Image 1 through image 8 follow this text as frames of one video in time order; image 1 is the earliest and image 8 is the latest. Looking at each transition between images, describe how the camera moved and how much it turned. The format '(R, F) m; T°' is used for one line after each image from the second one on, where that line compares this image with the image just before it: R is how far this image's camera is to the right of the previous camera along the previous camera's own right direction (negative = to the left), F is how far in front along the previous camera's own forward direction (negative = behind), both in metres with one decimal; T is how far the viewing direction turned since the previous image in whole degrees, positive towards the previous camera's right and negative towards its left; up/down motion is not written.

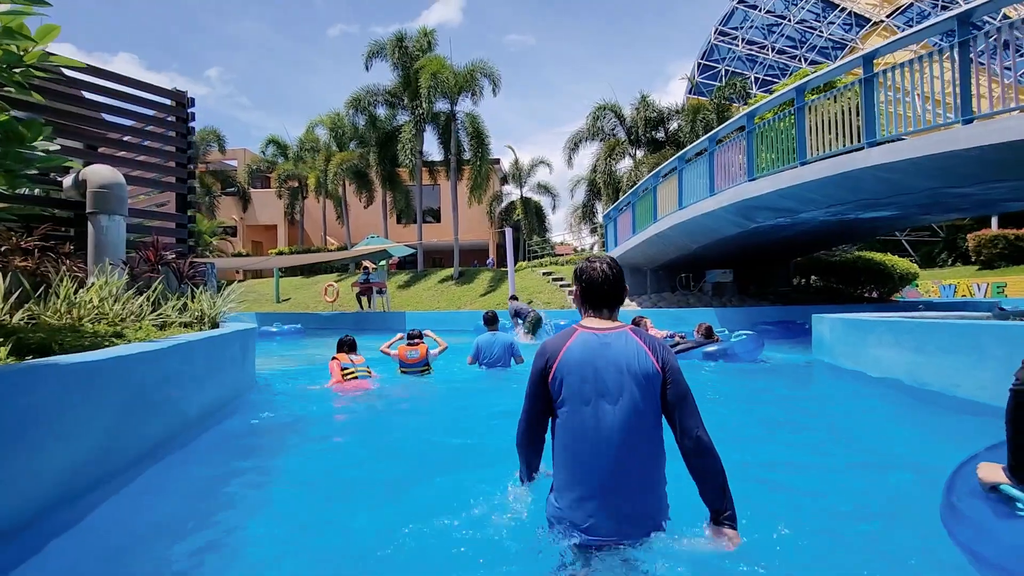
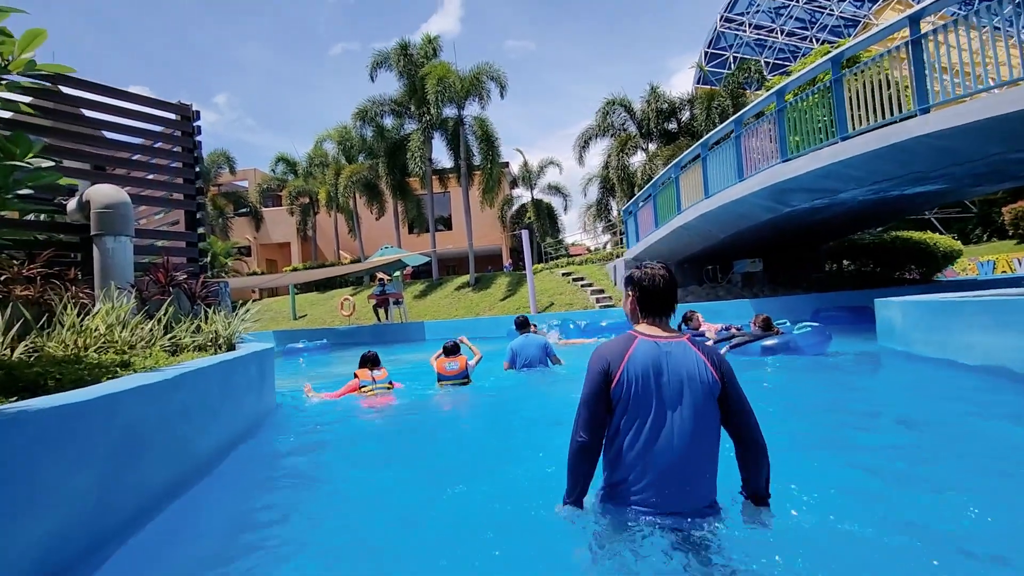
(-0.2, +0.5) m; -2°
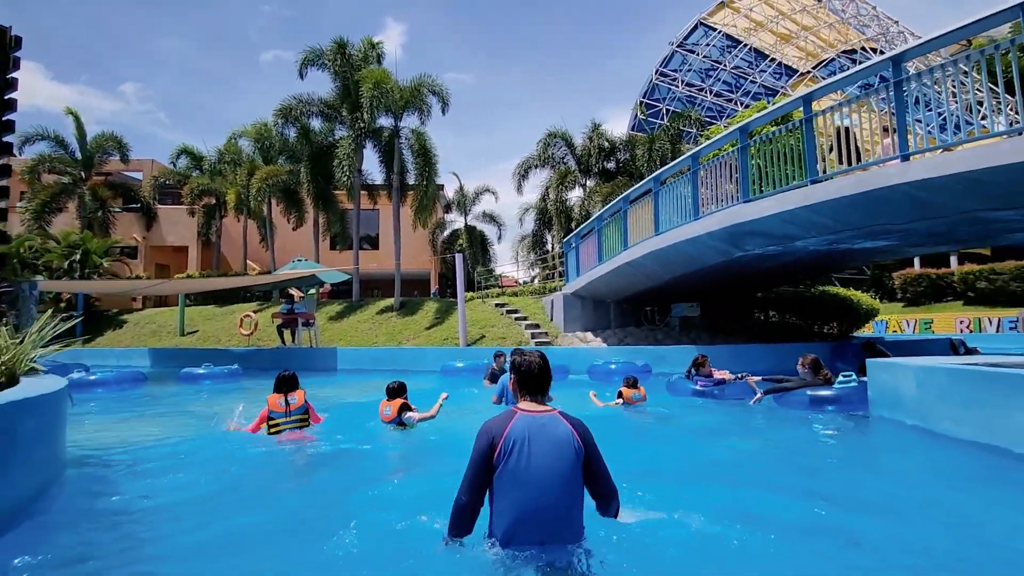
(-0.2, +1.3) m; +9°
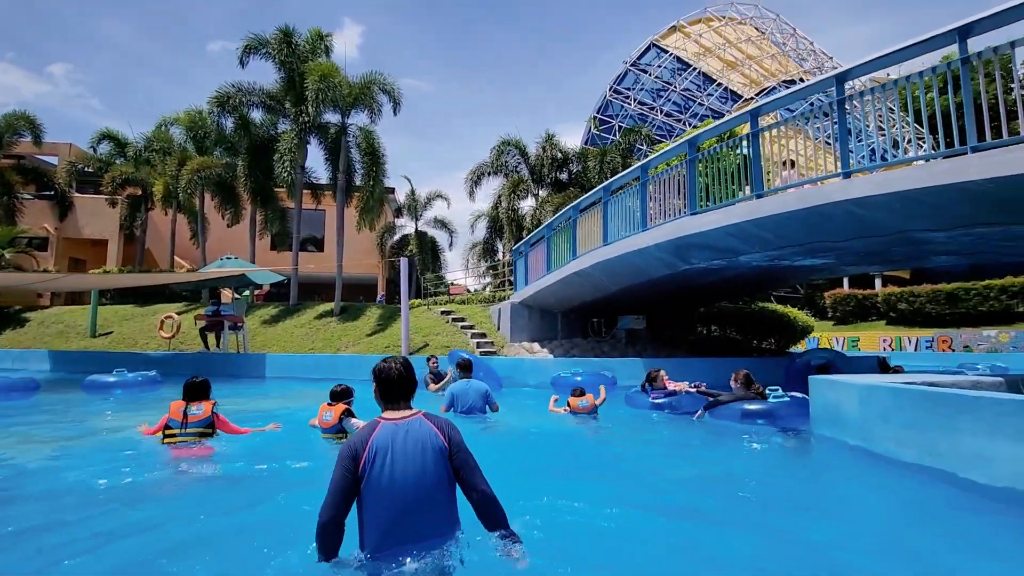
(+0.2, +0.4) m; +6°
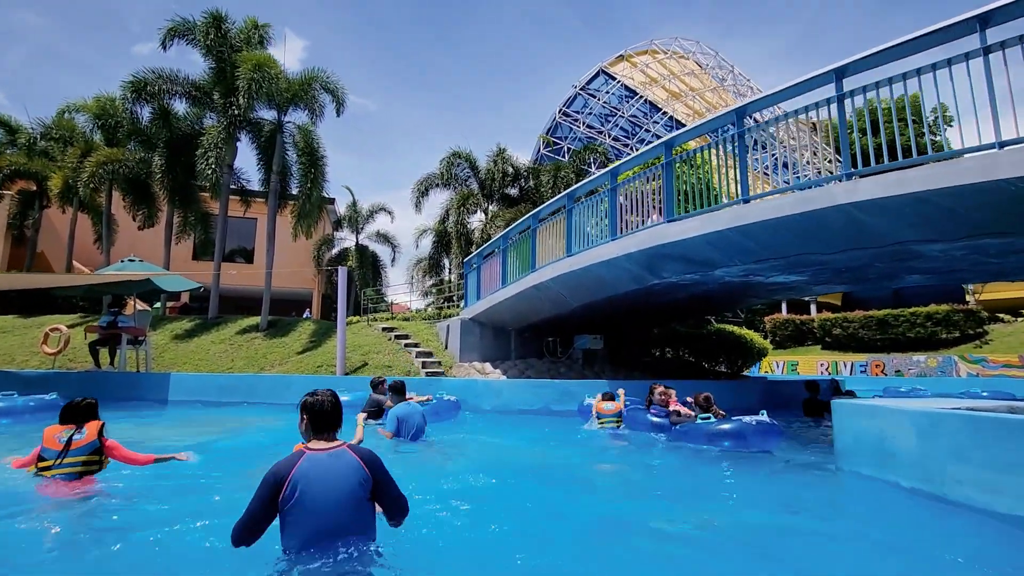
(-0.2, +1.1) m; +7°
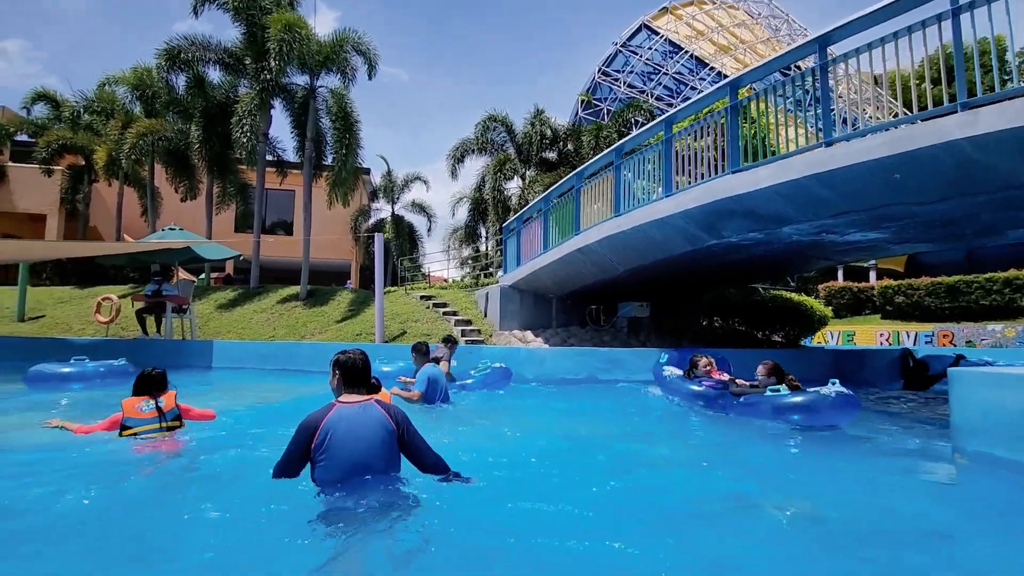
(-0.2, +0.5) m; -4°
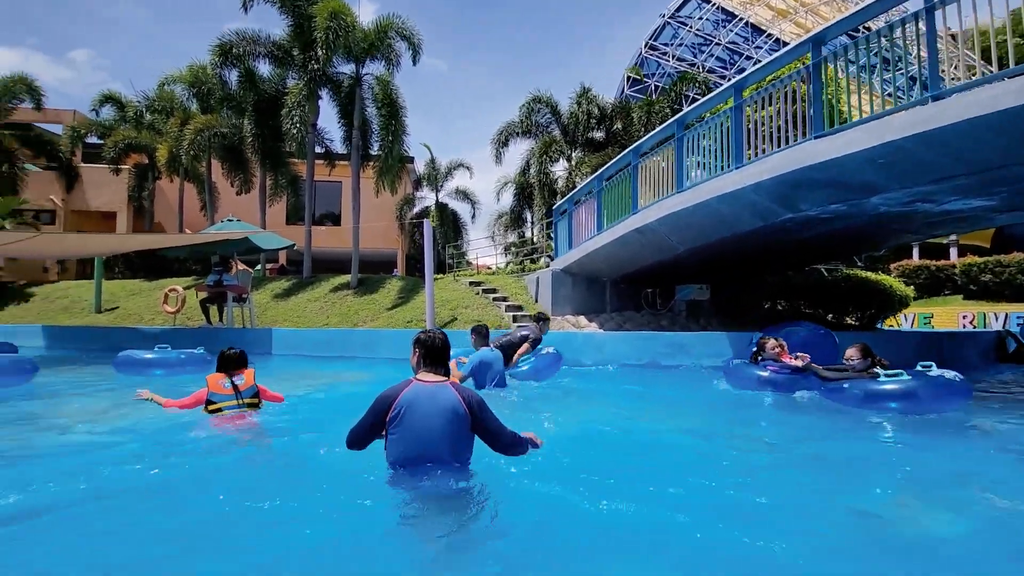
(-0.2, +0.3) m; -5°
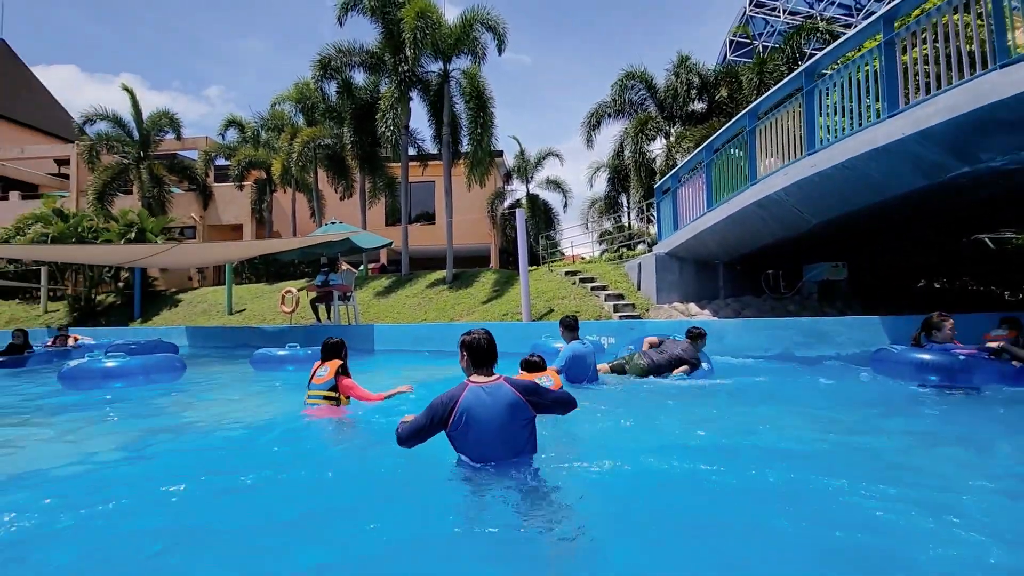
(-0.1, +0.6) m; -11°
